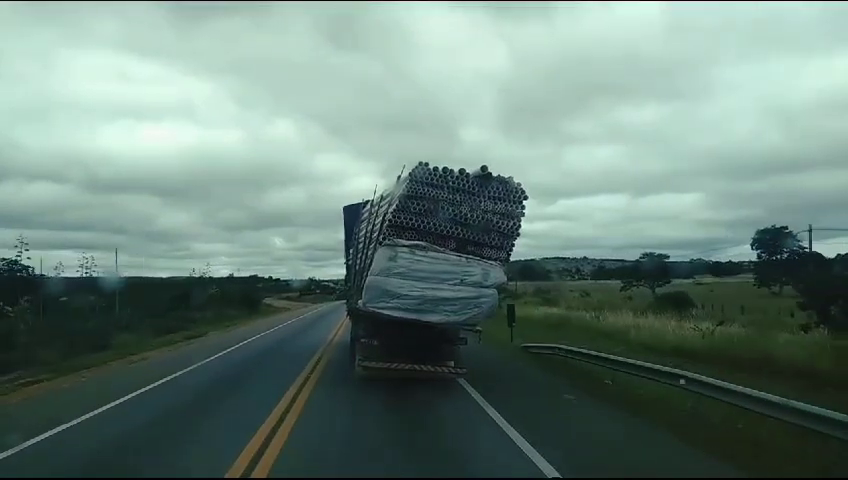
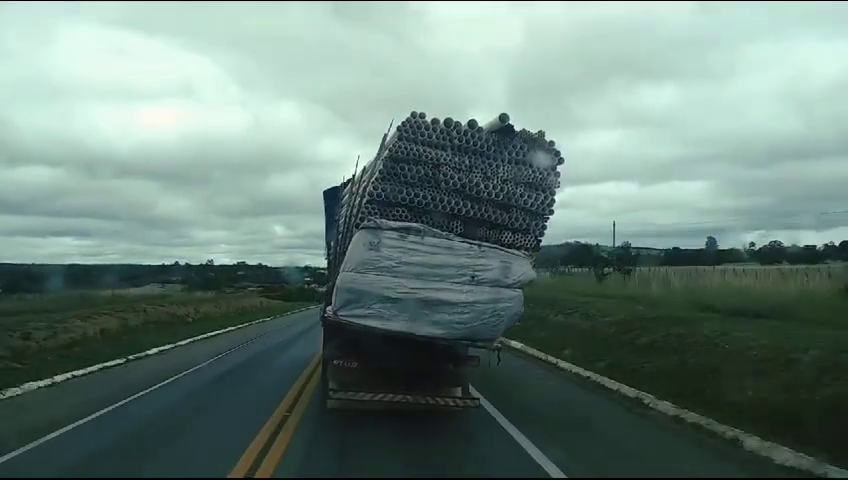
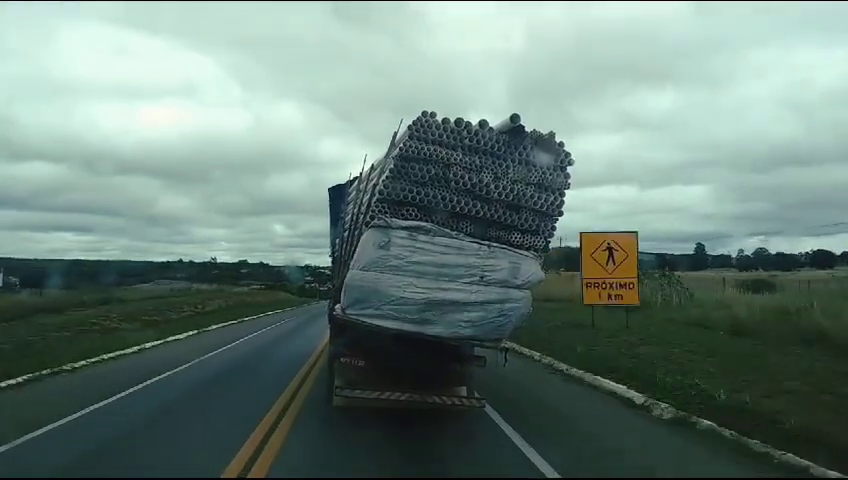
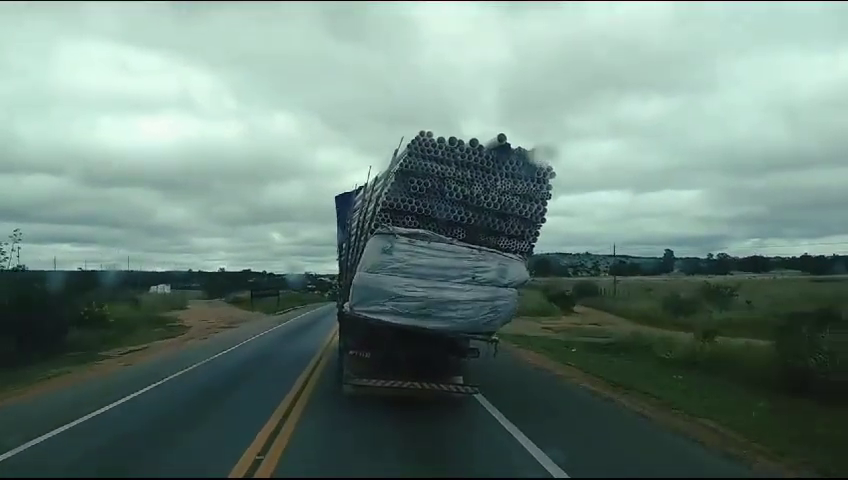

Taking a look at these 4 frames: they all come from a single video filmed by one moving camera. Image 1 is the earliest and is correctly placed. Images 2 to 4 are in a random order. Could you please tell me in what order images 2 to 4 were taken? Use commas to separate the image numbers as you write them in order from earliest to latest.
4, 3, 2
